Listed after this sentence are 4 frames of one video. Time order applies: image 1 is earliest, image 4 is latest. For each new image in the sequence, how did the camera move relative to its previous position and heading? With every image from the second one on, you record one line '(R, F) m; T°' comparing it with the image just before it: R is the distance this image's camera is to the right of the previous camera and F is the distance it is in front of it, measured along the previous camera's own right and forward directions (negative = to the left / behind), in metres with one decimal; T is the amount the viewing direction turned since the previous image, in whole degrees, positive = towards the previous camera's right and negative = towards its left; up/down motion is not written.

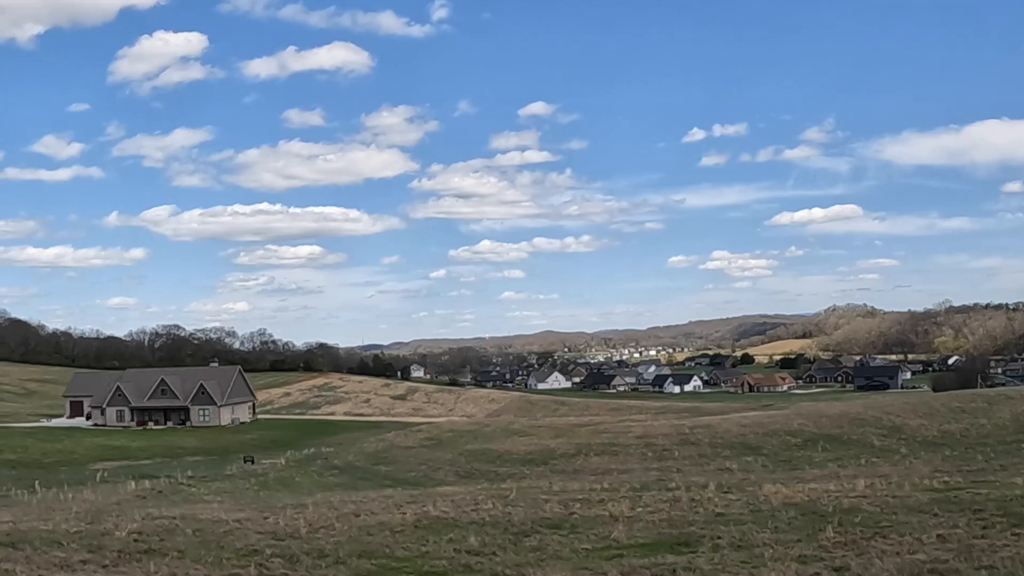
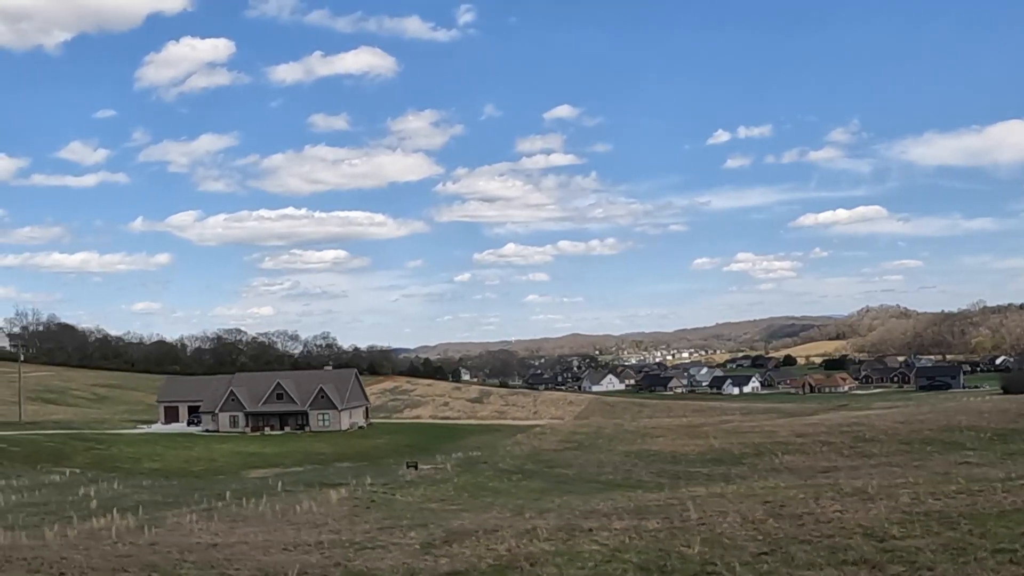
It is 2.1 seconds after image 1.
(-7.3, +0.5) m; 0°
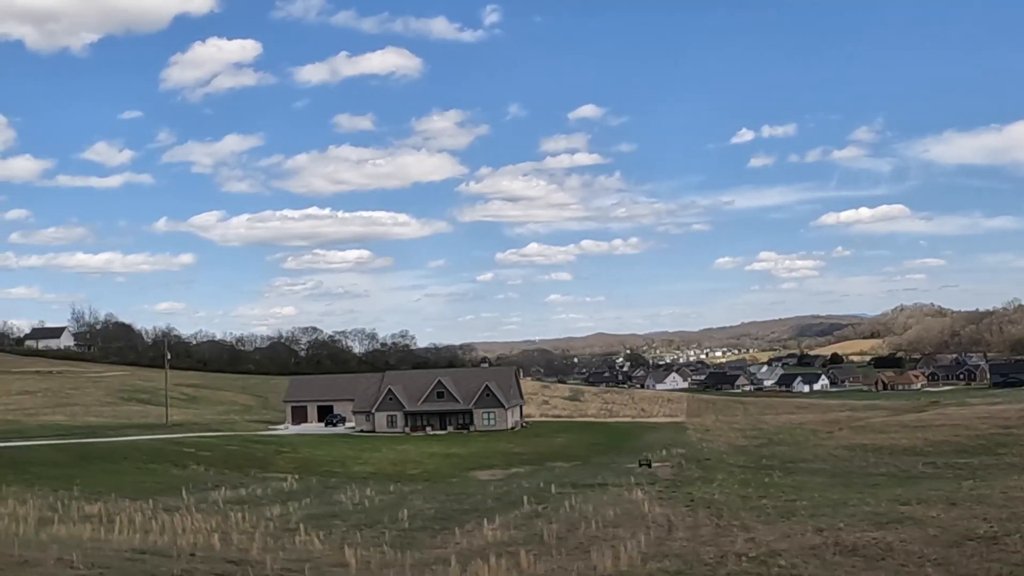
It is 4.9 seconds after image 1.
(-10.6, +0.8) m; +1°
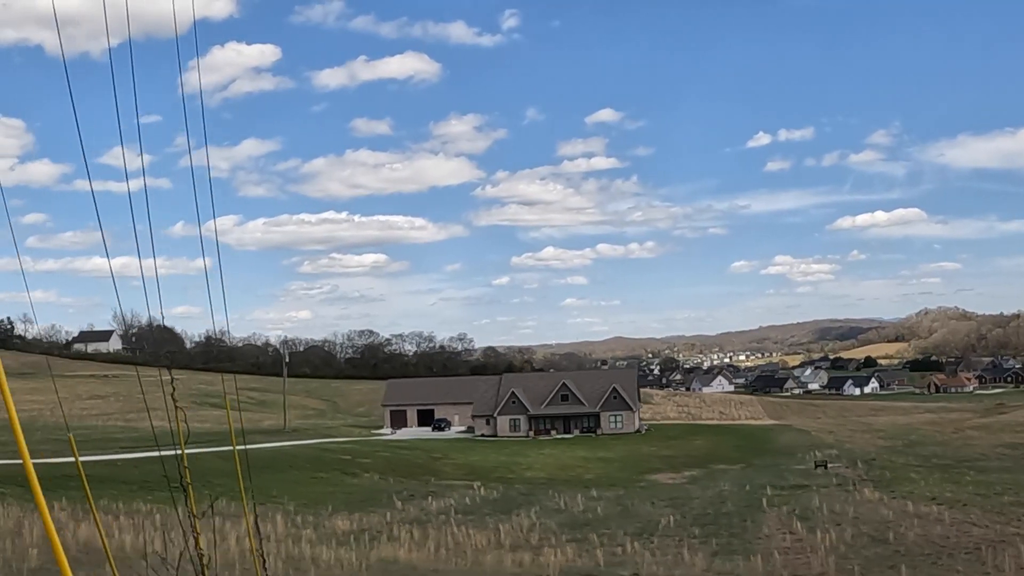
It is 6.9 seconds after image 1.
(-8.0, +0.4) m; +1°
